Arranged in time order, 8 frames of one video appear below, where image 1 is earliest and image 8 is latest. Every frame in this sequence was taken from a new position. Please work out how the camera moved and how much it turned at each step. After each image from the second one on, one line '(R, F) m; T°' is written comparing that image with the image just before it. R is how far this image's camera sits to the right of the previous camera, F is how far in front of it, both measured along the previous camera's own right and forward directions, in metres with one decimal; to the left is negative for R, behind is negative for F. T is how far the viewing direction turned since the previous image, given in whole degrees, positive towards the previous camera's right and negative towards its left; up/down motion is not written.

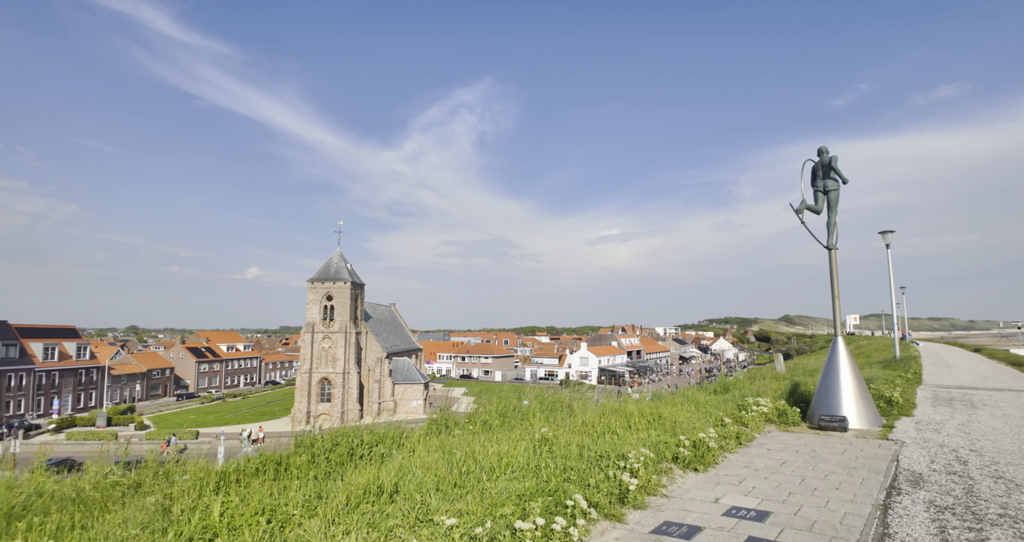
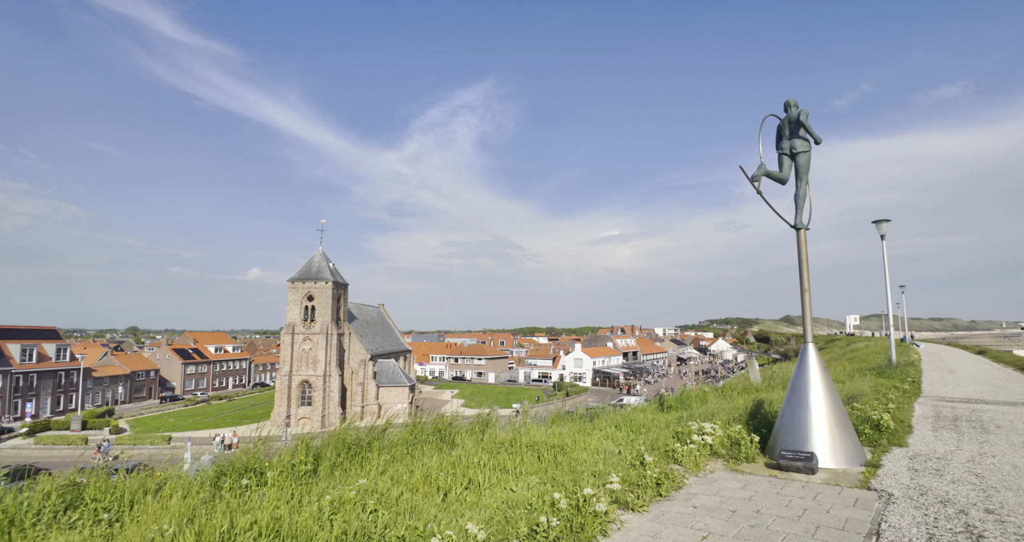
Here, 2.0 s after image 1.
(+1.1, +1.6) m; 0°
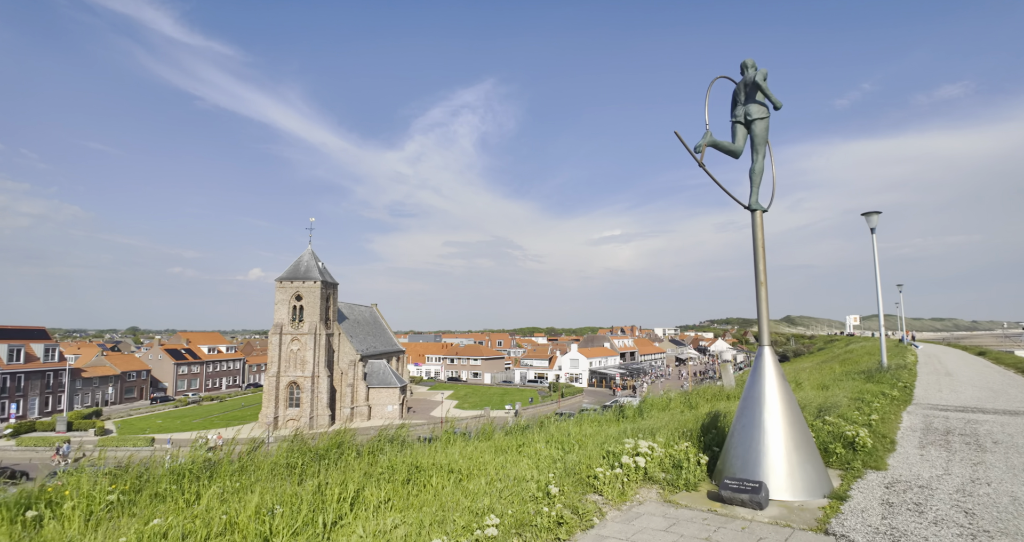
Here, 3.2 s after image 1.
(+0.7, +0.8) m; 0°
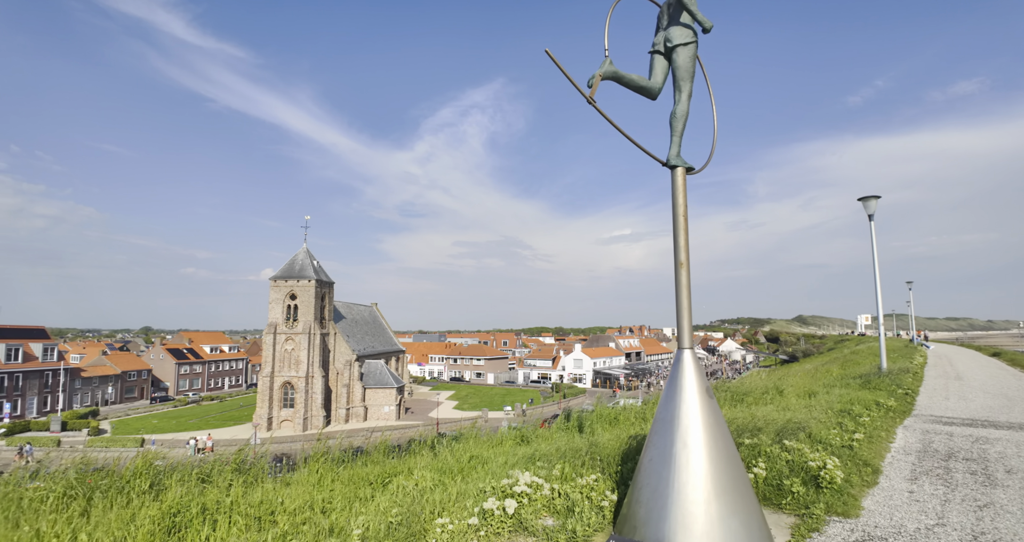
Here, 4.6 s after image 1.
(+0.9, +1.1) m; -1°
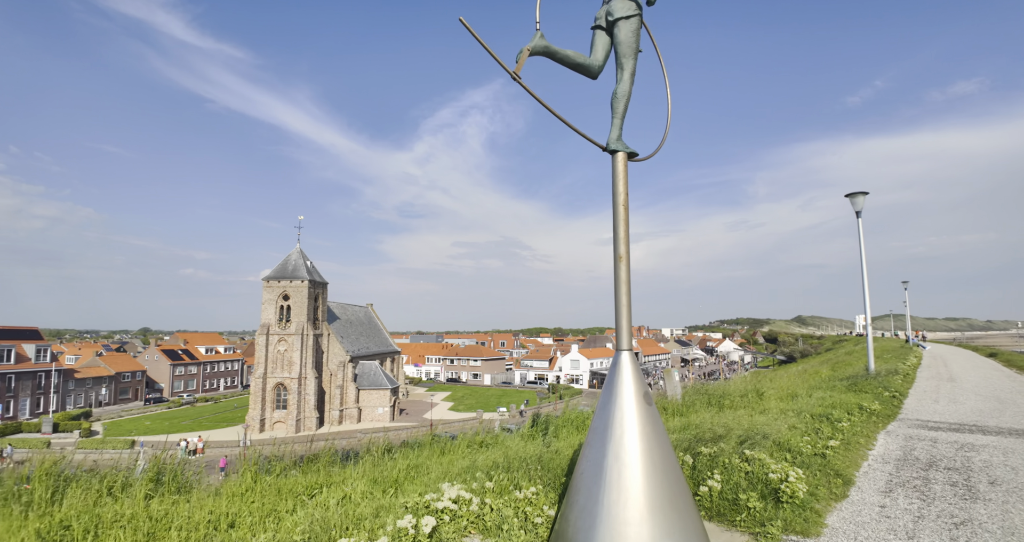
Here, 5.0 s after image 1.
(+0.4, +0.3) m; 0°
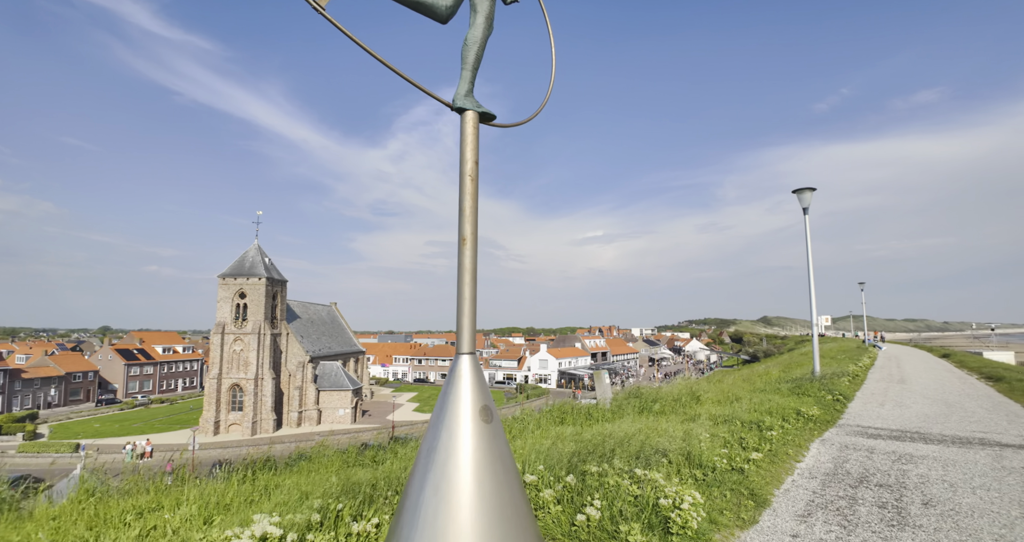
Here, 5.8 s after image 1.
(+0.6, +0.6) m; +3°
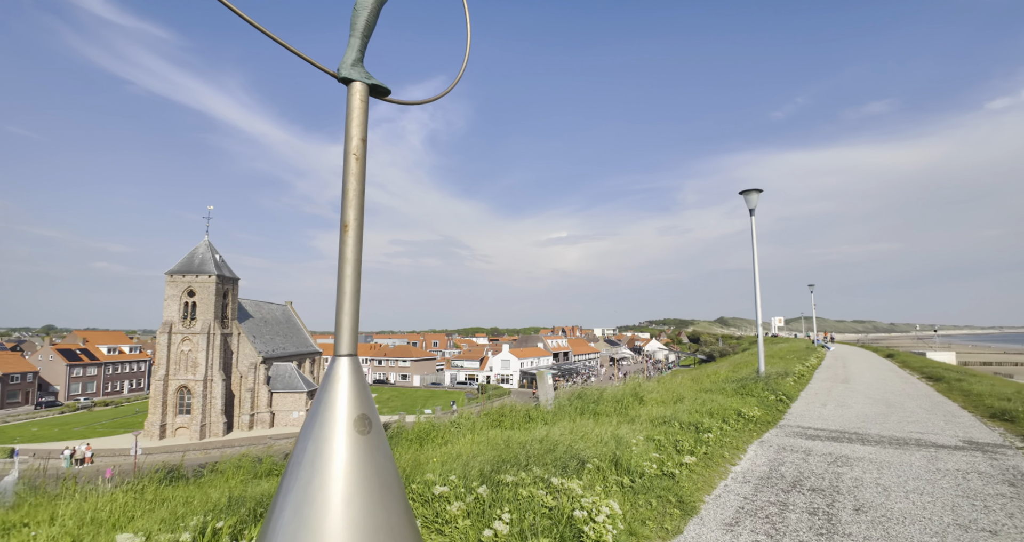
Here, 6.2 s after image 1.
(+0.2, +0.2) m; +3°
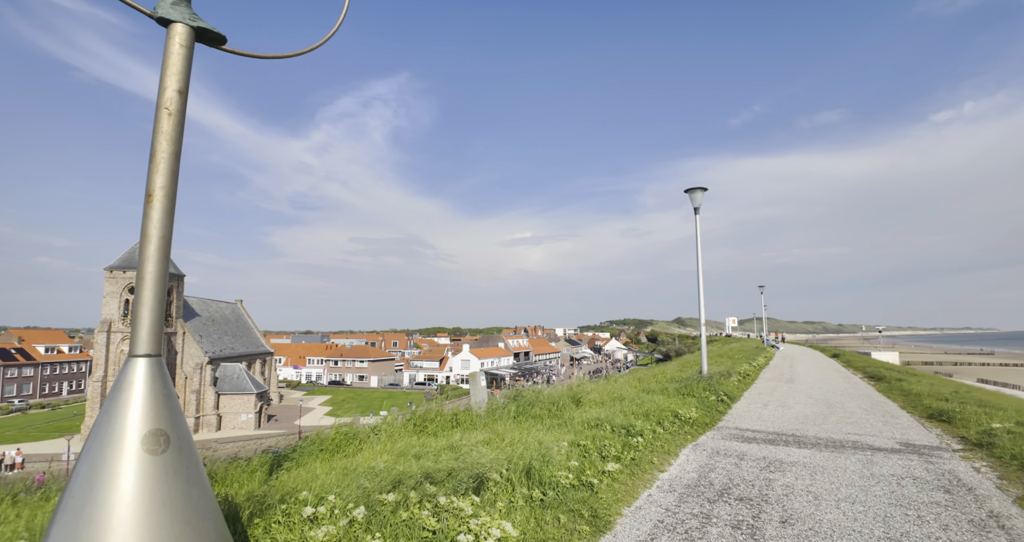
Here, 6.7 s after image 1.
(+0.3, +0.3) m; +4°
